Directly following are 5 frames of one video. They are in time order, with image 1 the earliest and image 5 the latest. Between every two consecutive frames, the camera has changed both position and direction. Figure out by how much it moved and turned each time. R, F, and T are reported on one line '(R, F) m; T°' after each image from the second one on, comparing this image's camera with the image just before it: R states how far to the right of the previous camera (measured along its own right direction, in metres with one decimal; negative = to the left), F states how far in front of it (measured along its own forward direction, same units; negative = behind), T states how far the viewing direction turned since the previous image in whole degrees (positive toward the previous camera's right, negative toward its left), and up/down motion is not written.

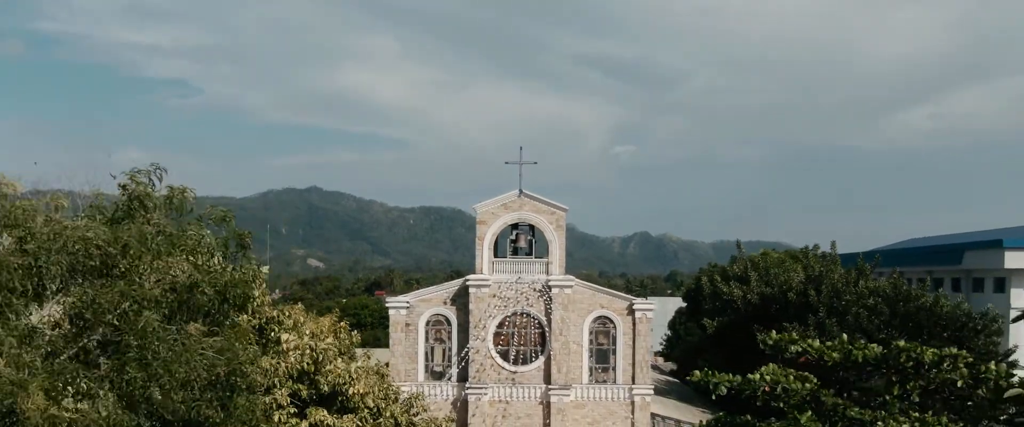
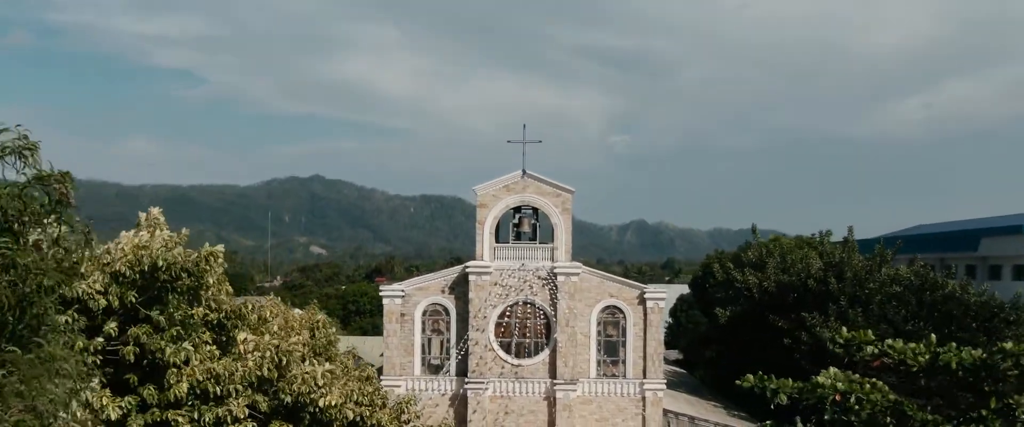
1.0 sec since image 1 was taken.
(-0.1, +1.7) m; 0°
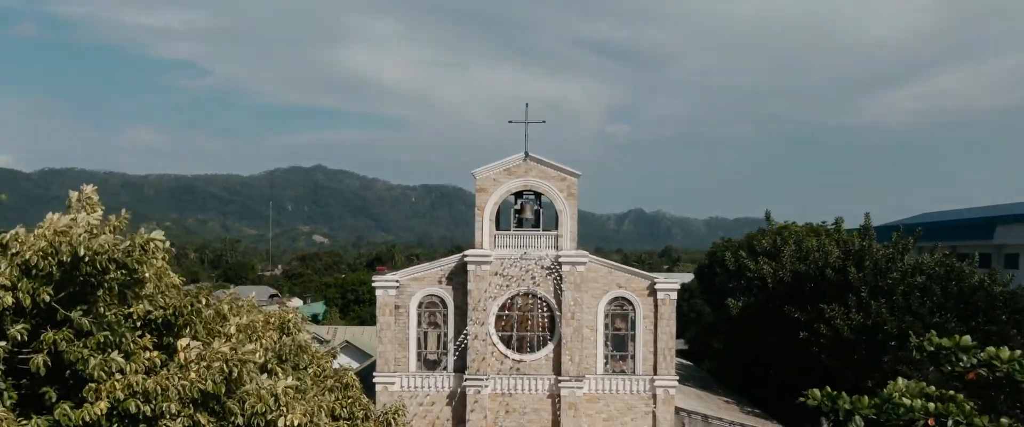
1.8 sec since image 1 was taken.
(0.0, +1.5) m; 0°
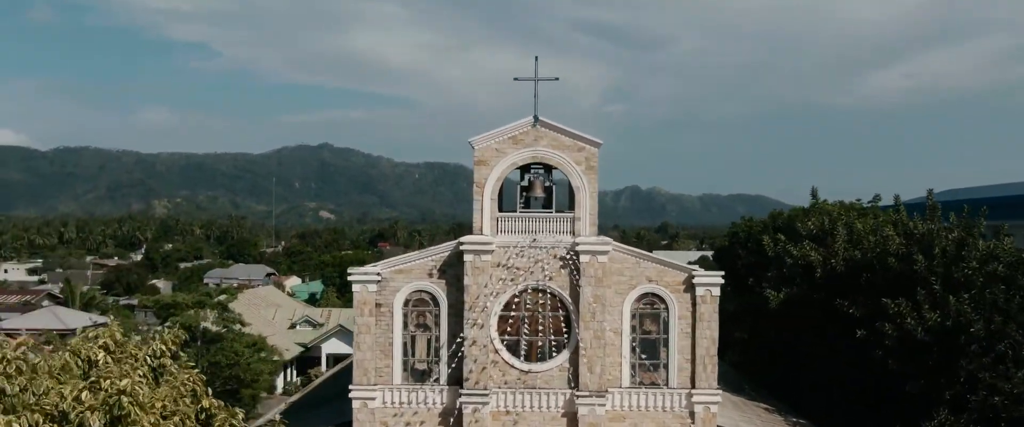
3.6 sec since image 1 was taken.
(-0.1, +3.9) m; 0°
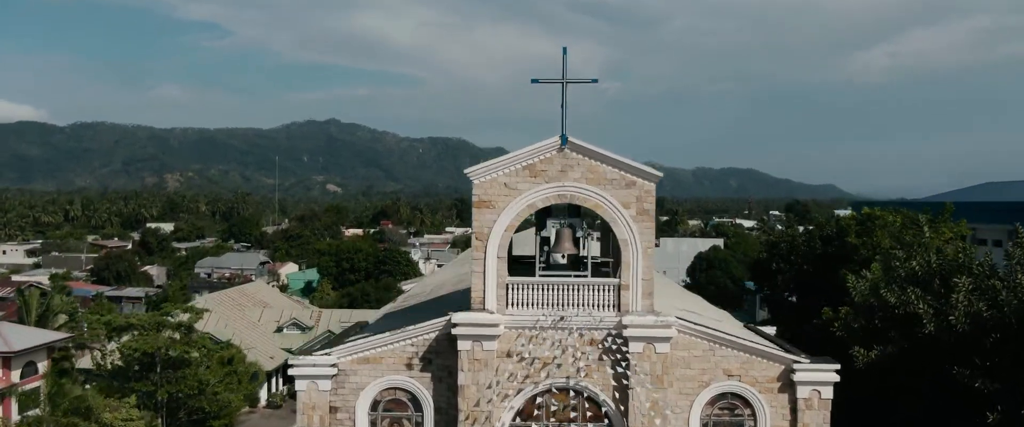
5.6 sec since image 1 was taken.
(-0.2, +5.6) m; 0°
